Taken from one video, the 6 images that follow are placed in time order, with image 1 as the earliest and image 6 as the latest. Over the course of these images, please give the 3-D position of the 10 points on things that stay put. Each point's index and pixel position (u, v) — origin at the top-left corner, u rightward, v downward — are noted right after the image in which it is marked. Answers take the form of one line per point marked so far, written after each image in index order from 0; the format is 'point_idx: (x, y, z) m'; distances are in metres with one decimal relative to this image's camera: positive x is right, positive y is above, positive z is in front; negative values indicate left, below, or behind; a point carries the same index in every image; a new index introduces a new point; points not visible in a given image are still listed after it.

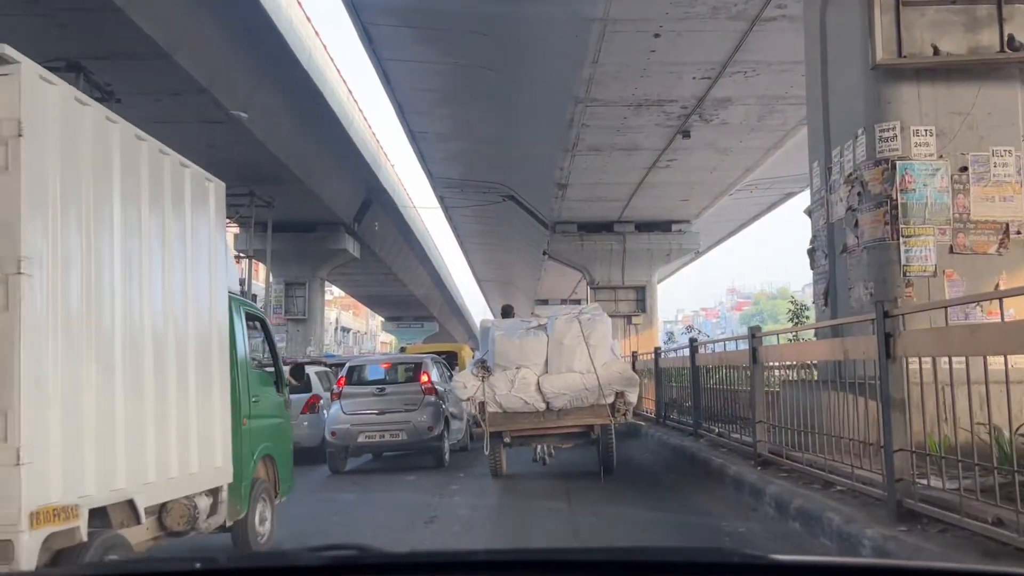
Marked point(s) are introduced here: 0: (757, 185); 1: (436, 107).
0: (+5.5, +2.3, +19.6) m
1: (-1.1, +2.8, +13.9) m
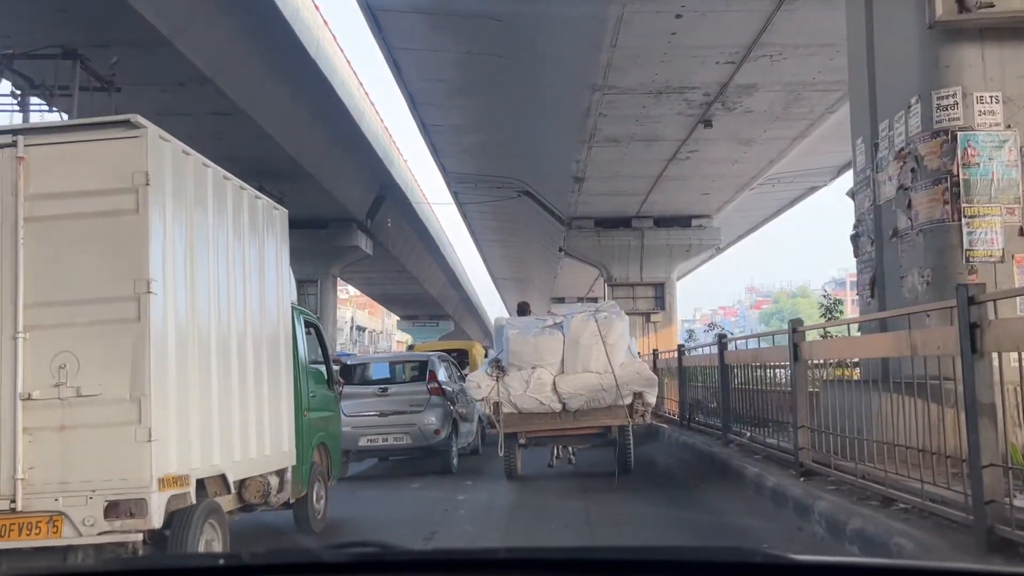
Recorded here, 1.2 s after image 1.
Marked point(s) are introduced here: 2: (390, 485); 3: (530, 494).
0: (+5.8, +2.4, +18.9) m
1: (-0.9, +2.9, +13.3) m
2: (-1.3, -2.1, +9.3) m
3: (+0.1, -1.9, +8.1) m
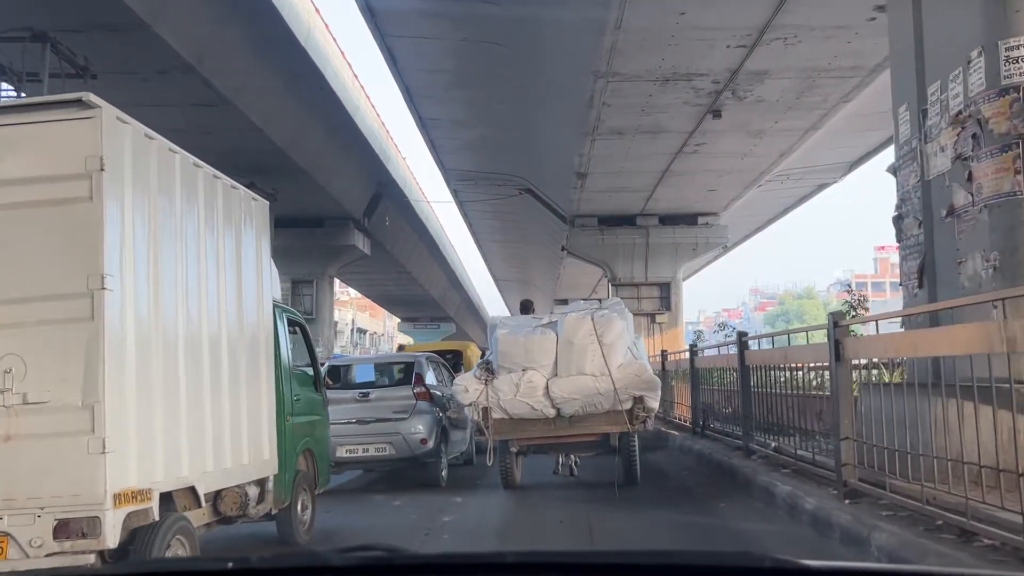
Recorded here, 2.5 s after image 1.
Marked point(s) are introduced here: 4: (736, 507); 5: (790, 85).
0: (+5.8, +2.4, +18.4) m
1: (-0.9, +2.9, +12.8) m
2: (-1.3, -2.1, +8.8) m
3: (+0.1, -1.9, +7.6) m
4: (+1.8, -1.8, +7.2) m
5: (+3.7, +2.7, +11.6) m
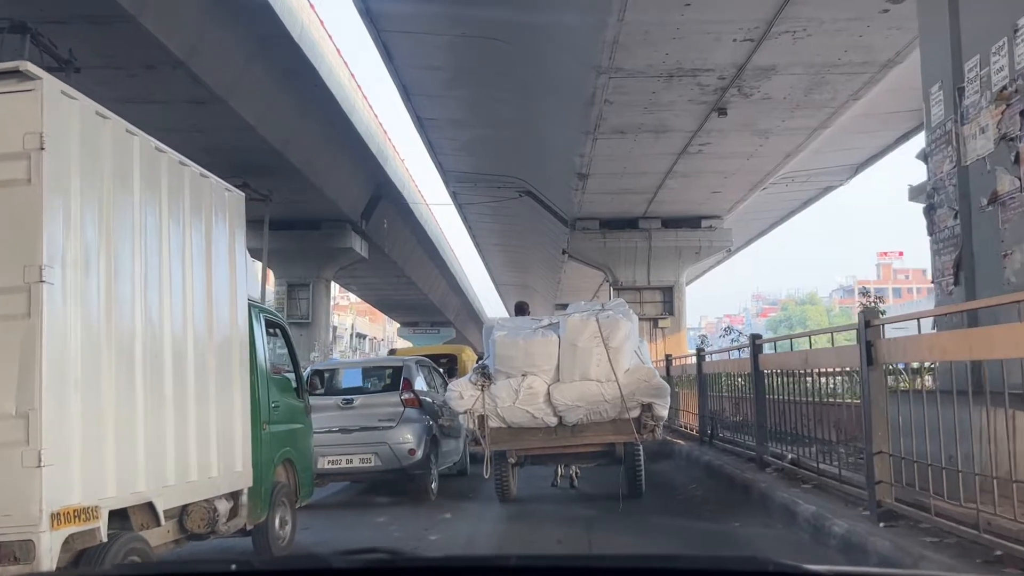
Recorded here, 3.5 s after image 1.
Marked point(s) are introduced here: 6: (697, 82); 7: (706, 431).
0: (+5.8, +2.3, +18.1) m
1: (-0.9, +2.8, +12.5) m
2: (-1.3, -2.1, +8.4) m
3: (+0.1, -1.9, +7.2) m
4: (+1.8, -1.8, +6.8) m
5: (+3.7, +2.6, +11.2) m
6: (+2.4, +2.6, +11.2) m
7: (+2.6, -2.0, +12.0) m
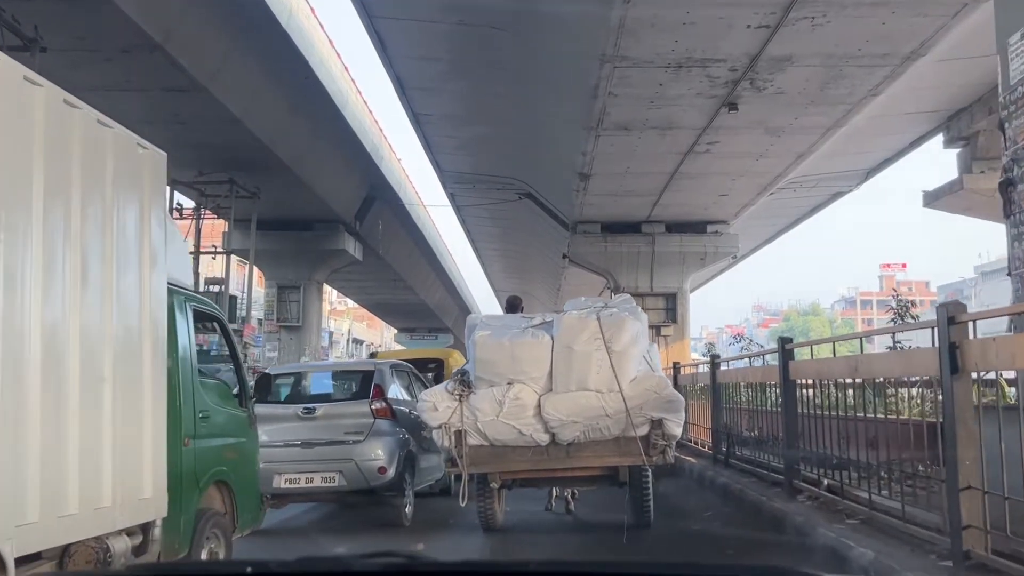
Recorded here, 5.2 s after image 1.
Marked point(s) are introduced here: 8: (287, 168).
0: (+5.8, +2.1, +17.4) m
1: (-0.9, +2.8, +11.8) m
2: (-1.4, -2.1, +7.7) m
3: (0.0, -1.9, +6.5) m
4: (+1.7, -1.8, +6.1) m
5: (+3.6, +2.6, +10.6) m
6: (+2.3, +2.6, +10.5) m
7: (+2.5, -2.0, +11.4) m
8: (-4.0, +2.1, +15.5) m
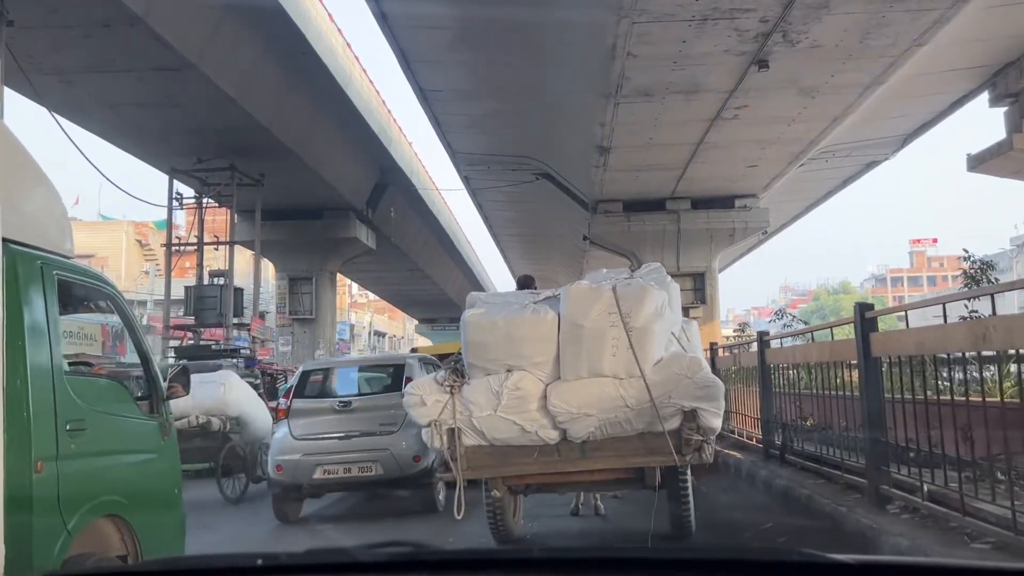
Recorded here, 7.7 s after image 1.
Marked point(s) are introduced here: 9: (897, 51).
0: (+6.1, +2.6, +16.4) m
1: (-0.8, +3.0, +11.0) m
2: (-1.2, -1.9, +6.9) m
3: (+0.2, -1.7, +5.7) m
4: (+1.9, -1.6, +5.3) m
5: (+3.7, +2.9, +9.6) m
6: (+2.4, +2.9, +9.6) m
7: (+2.8, -1.7, +10.5) m
8: (-3.7, +2.3, +14.8) m
9: (+4.6, +2.8, +10.4) m
